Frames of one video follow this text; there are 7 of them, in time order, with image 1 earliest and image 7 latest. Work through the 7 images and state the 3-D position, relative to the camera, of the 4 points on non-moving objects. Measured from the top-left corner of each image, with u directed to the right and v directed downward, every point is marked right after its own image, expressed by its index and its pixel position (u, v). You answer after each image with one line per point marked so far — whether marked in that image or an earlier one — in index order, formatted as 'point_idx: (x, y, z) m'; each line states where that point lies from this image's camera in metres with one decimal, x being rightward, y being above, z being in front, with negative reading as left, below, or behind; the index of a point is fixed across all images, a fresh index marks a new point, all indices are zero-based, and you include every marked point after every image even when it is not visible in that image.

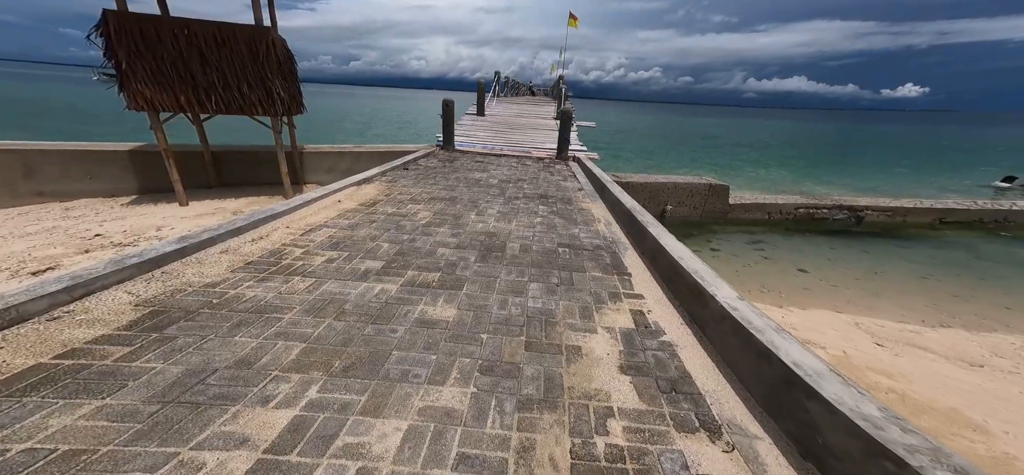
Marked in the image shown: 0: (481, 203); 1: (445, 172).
0: (-0.6, +0.6, +7.1) m
1: (-1.7, +1.5, +8.9) m
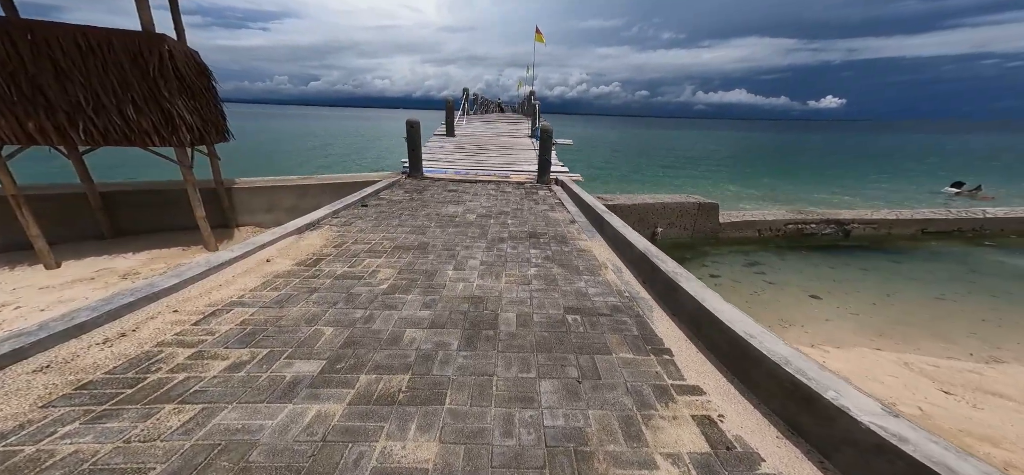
0: (-0.8, -0.2, +5.6) m
1: (-2.1, +0.6, +7.3) m
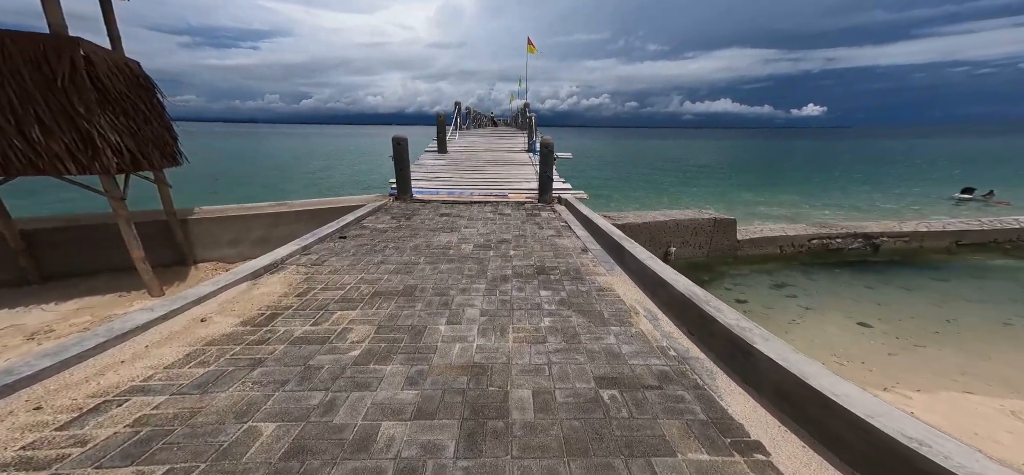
0: (-0.7, -0.7, +4.5) m
1: (-2.1, -0.1, +6.3) m
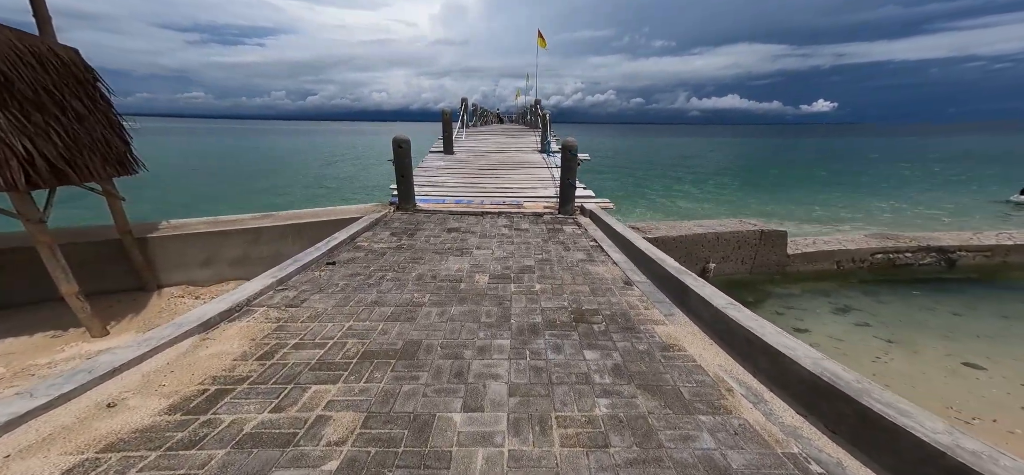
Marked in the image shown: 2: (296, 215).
0: (-0.4, -1.1, +3.3) m
1: (-1.7, -0.4, +5.1) m
2: (-3.9, +0.4, +6.6) m
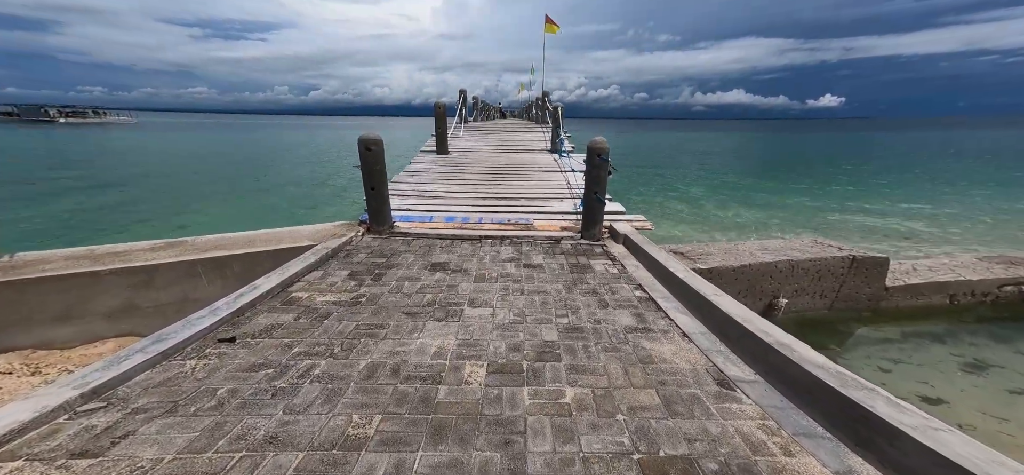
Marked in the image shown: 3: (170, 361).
0: (-0.3, -1.7, +1.4) m
1: (-1.6, -0.9, +3.2) m
2: (-3.8, -0.1, +4.7) m
3: (-2.6, -1.0, +2.9) m
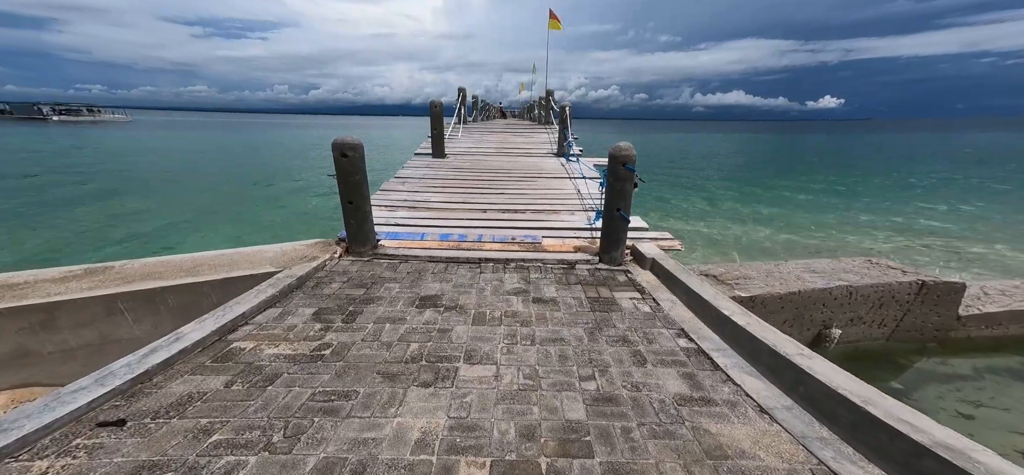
0: (-0.2, -2.0, +0.5) m
1: (-1.5, -1.2, +2.3) m
2: (-3.7, -0.4, +3.8) m
3: (-2.6, -1.2, +2.0) m
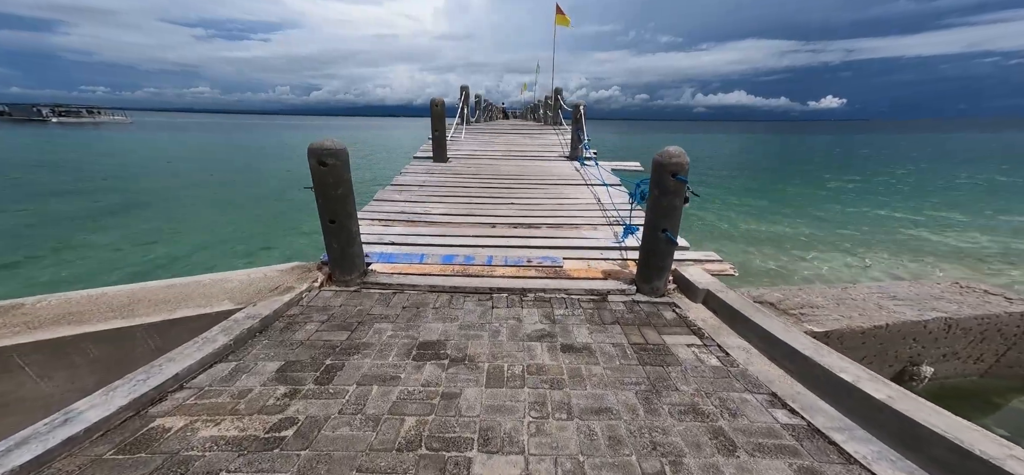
0: (0.0, -2.2, -0.3) m
1: (-1.4, -1.5, +1.5) m
2: (-3.5, -0.6, +3.0) m
3: (-2.4, -1.5, +1.2) m
